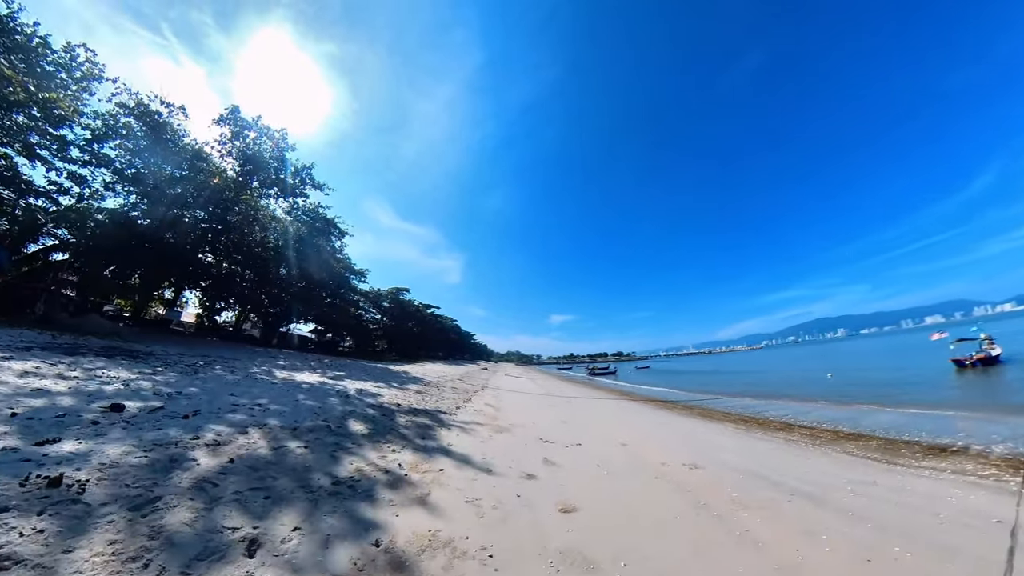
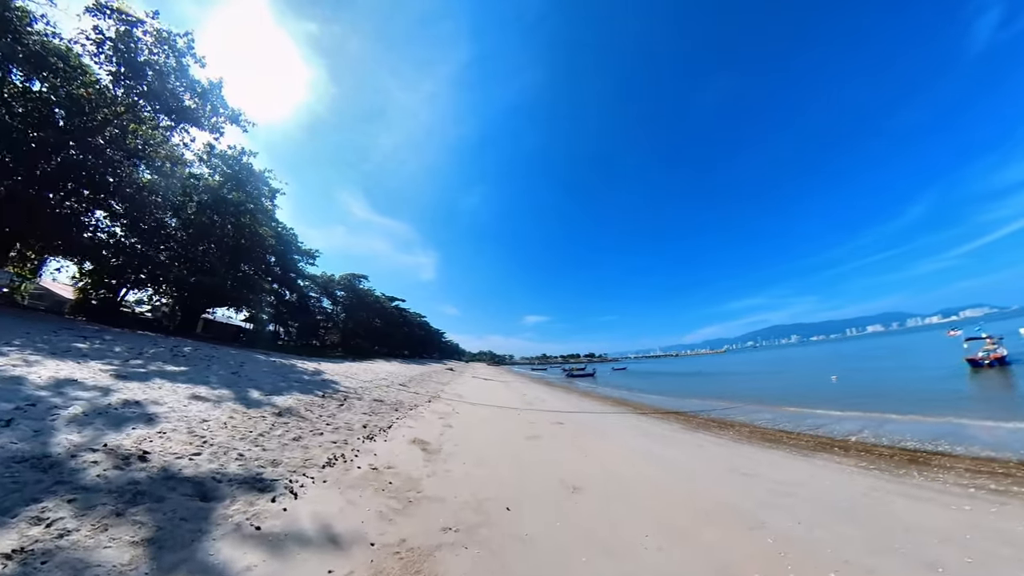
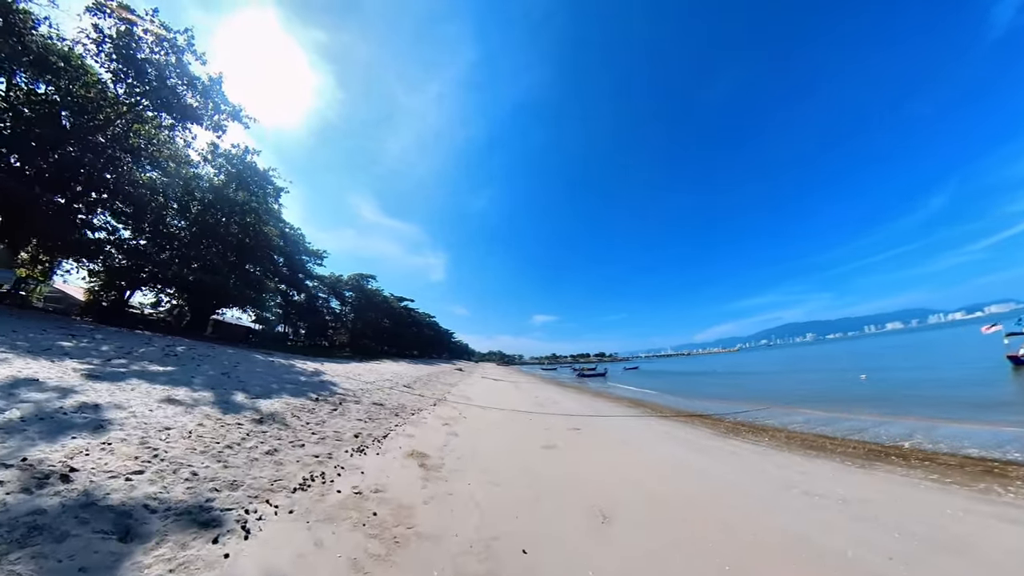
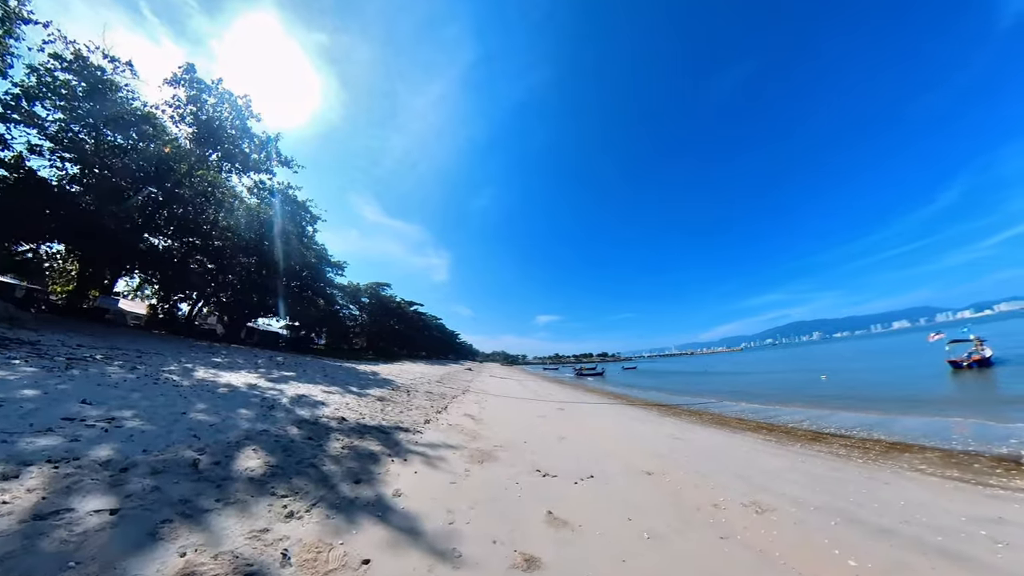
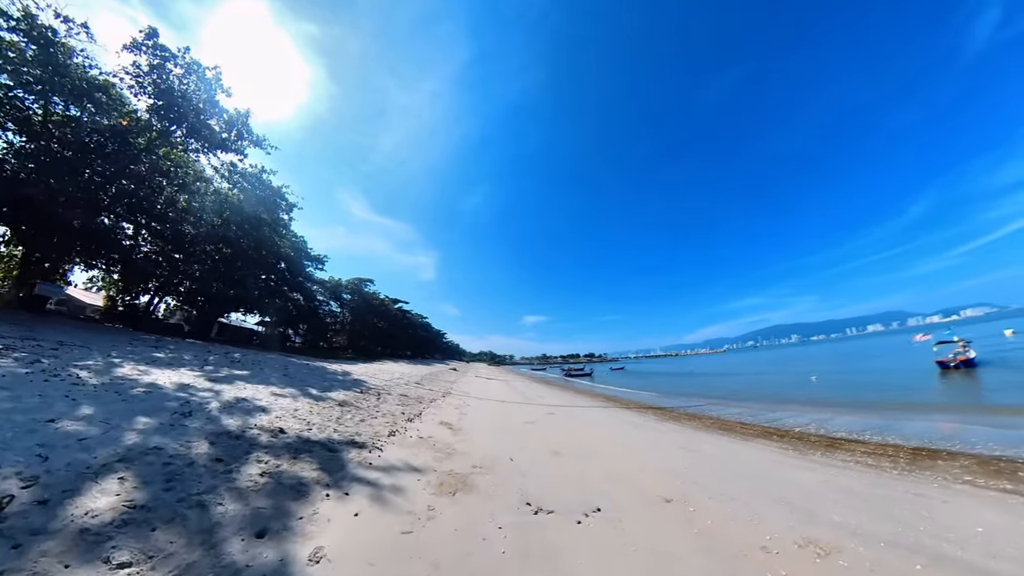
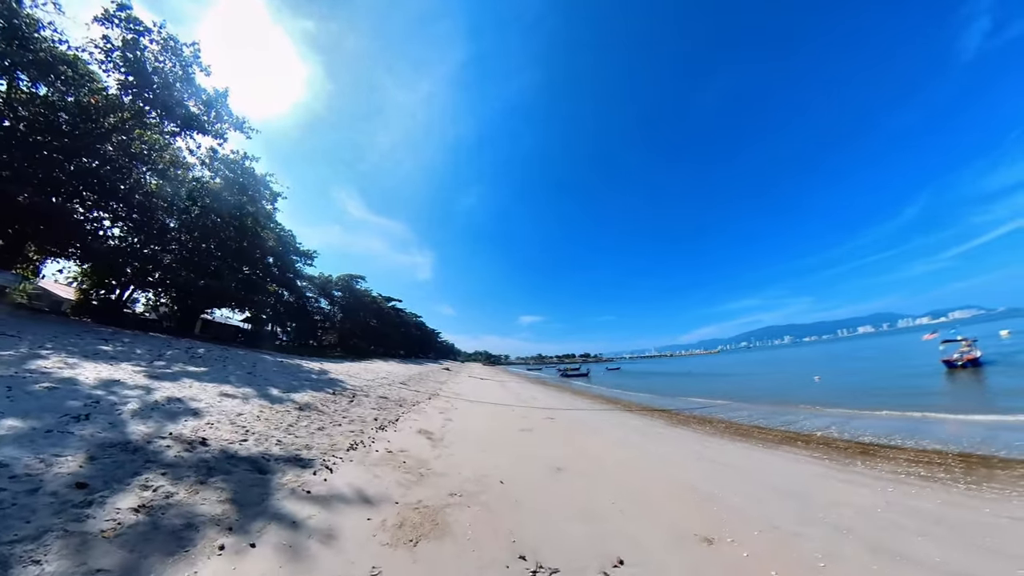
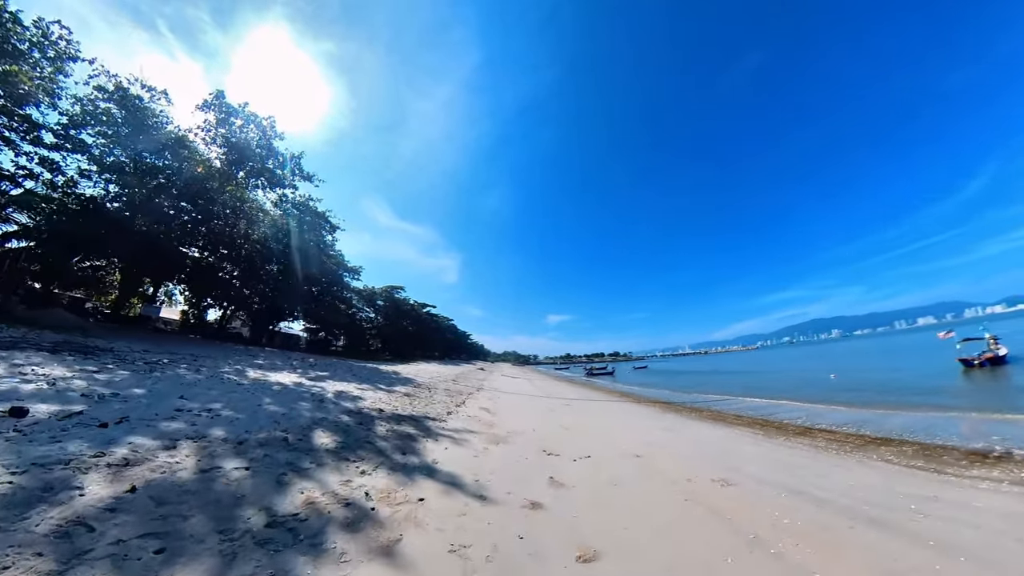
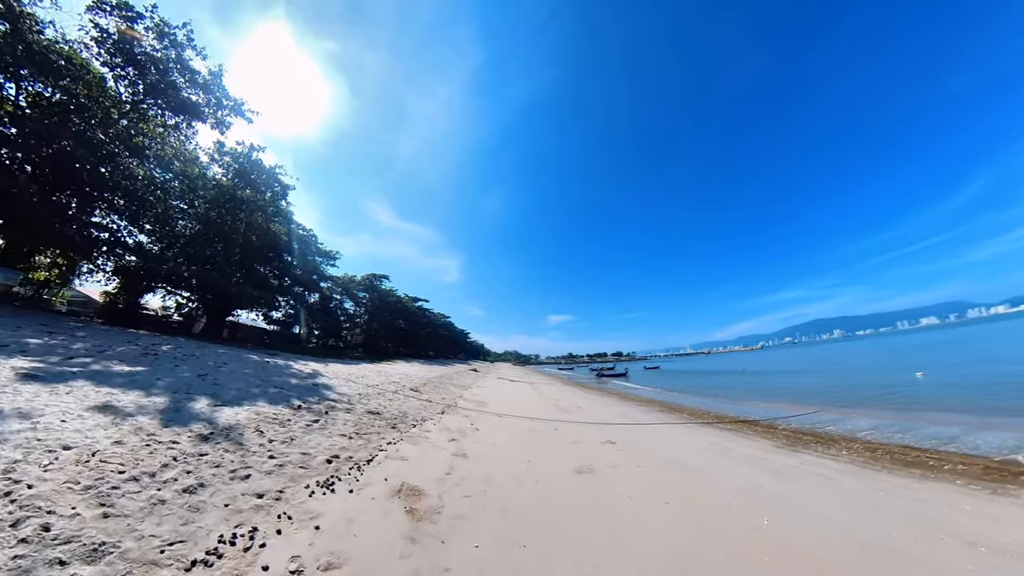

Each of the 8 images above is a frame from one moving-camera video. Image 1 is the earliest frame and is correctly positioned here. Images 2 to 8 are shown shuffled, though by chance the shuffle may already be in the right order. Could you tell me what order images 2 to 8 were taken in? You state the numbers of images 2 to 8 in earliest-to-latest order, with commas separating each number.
7, 4, 5, 6, 2, 3, 8
